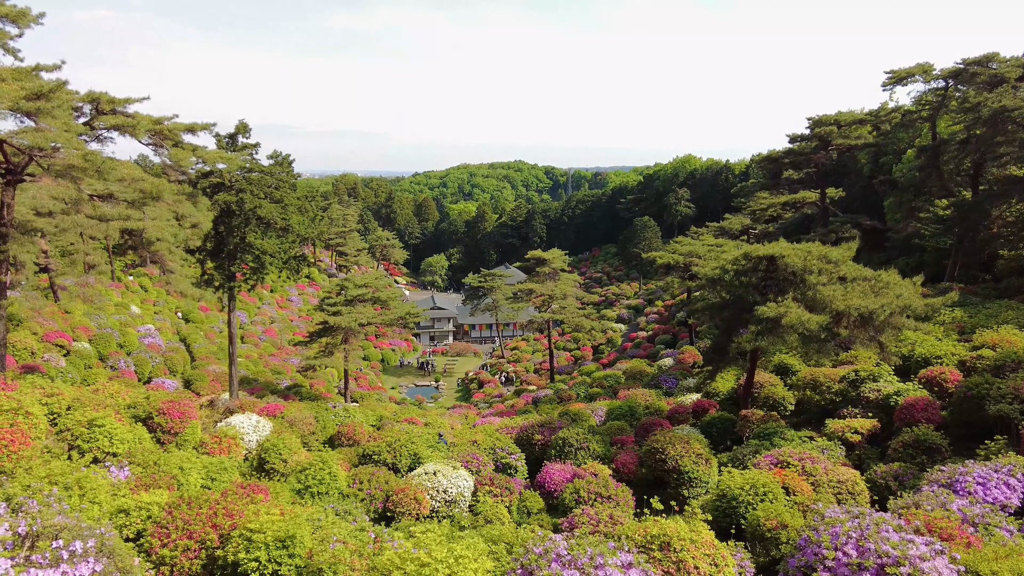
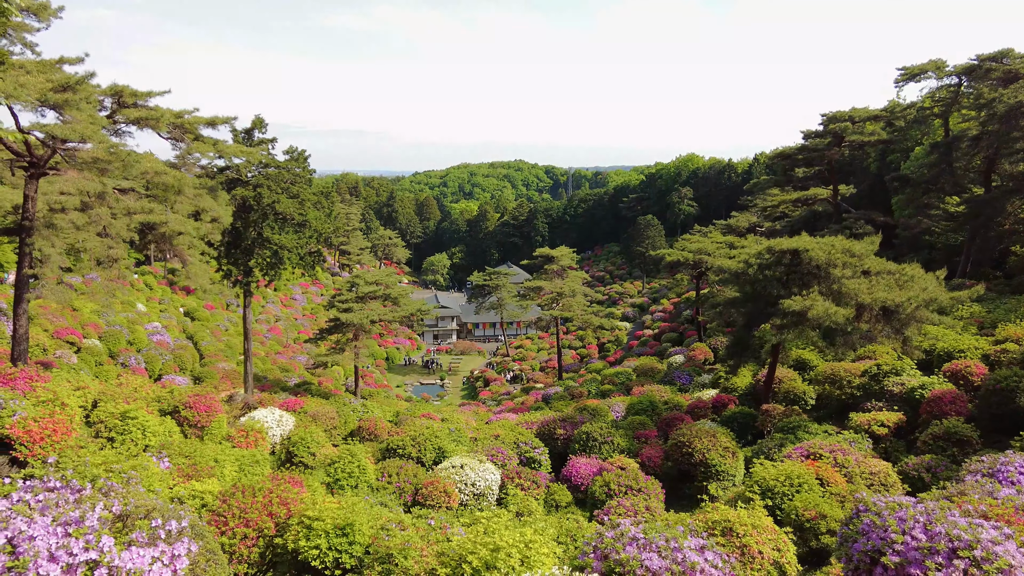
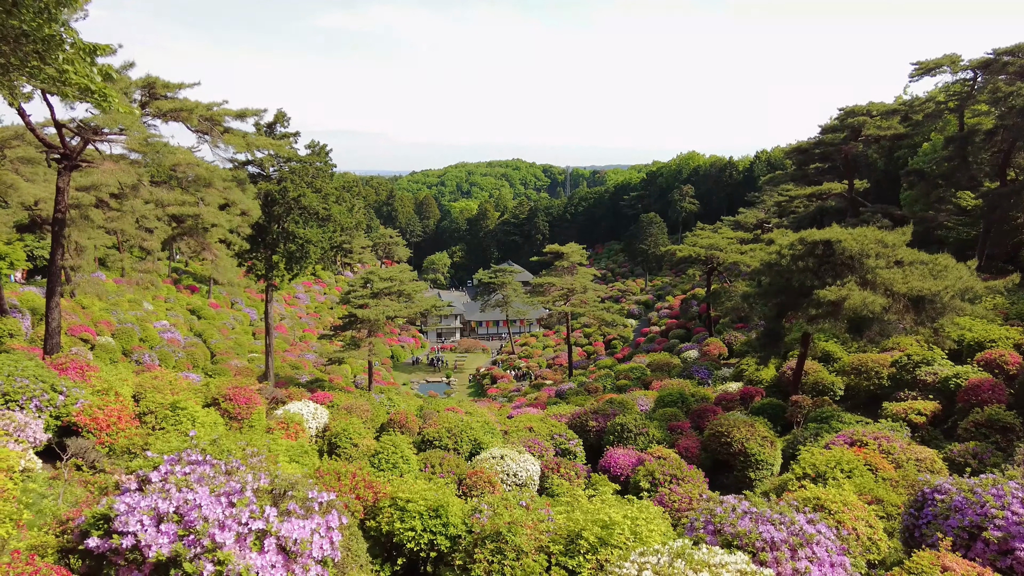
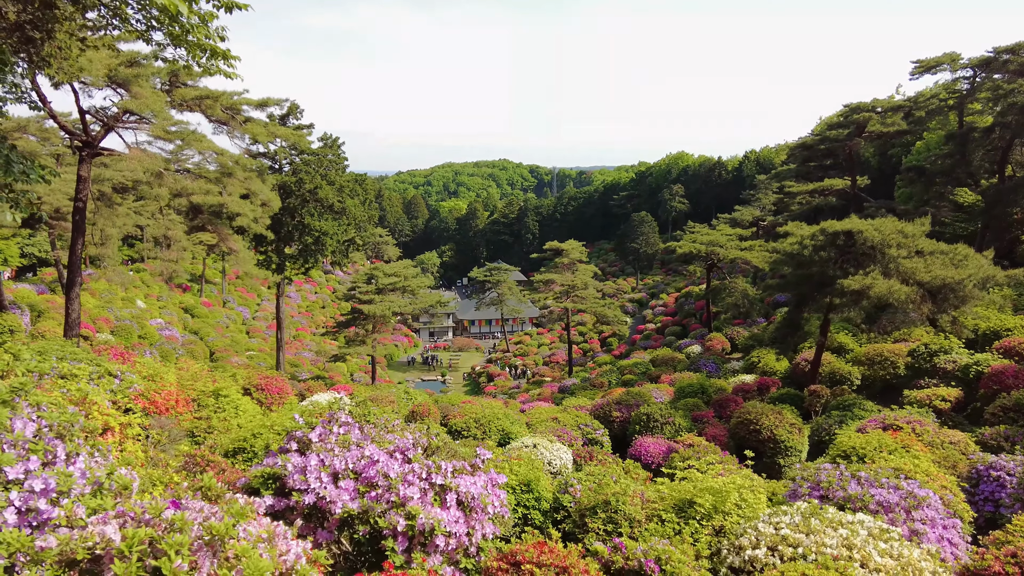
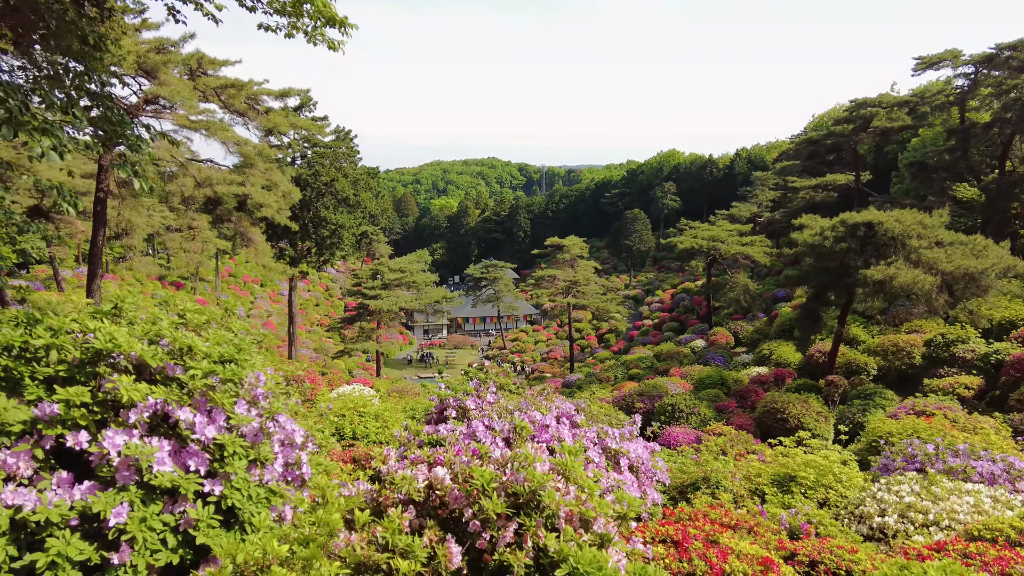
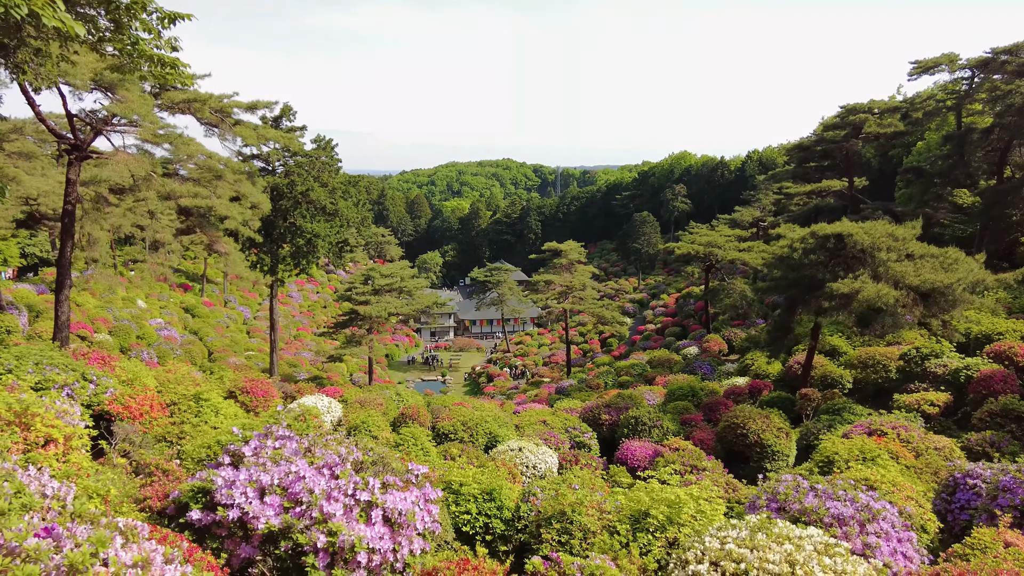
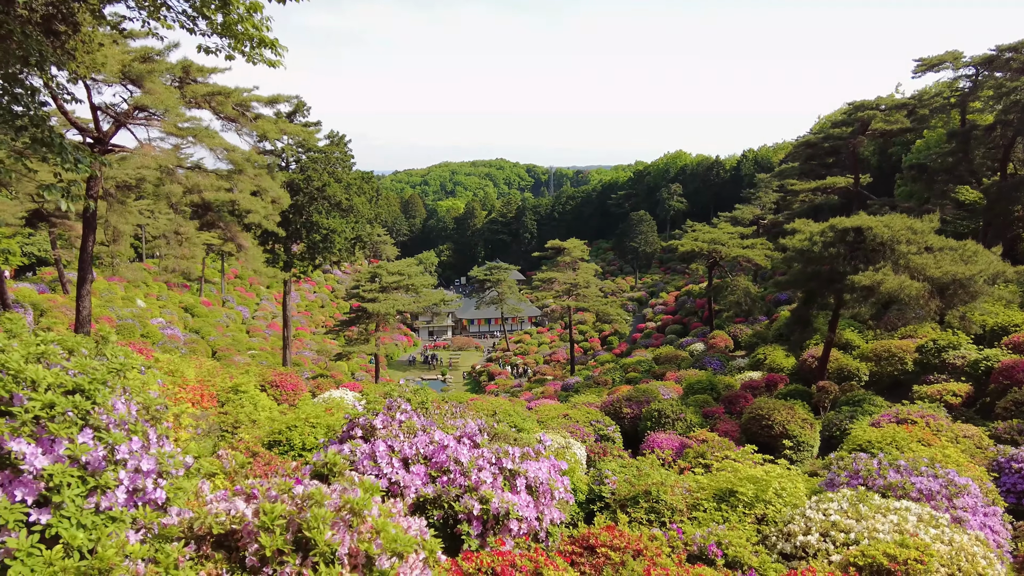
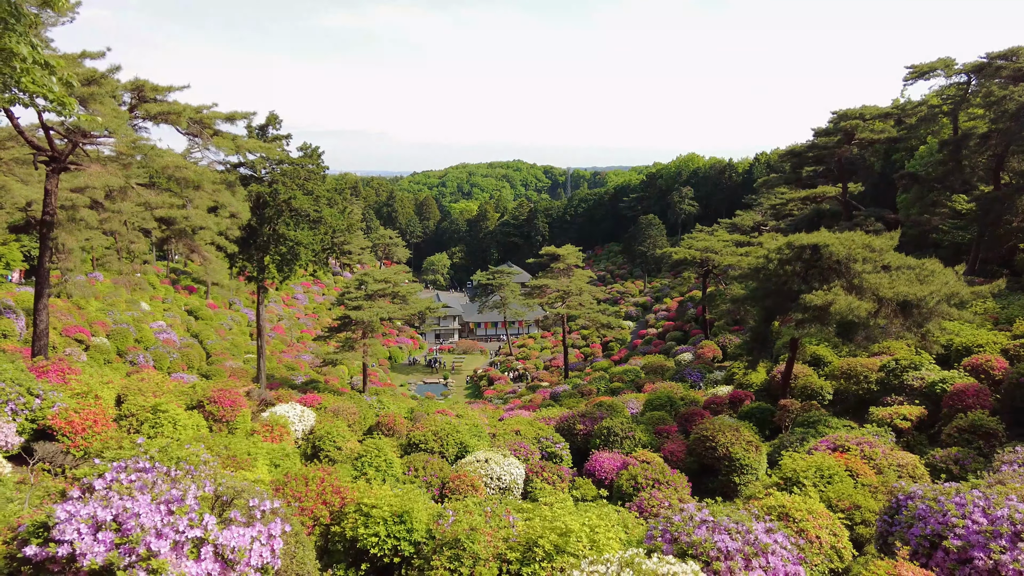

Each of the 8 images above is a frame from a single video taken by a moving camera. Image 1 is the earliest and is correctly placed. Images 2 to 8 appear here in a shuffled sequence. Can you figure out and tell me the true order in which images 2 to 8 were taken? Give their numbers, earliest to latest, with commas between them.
2, 8, 3, 6, 4, 7, 5
